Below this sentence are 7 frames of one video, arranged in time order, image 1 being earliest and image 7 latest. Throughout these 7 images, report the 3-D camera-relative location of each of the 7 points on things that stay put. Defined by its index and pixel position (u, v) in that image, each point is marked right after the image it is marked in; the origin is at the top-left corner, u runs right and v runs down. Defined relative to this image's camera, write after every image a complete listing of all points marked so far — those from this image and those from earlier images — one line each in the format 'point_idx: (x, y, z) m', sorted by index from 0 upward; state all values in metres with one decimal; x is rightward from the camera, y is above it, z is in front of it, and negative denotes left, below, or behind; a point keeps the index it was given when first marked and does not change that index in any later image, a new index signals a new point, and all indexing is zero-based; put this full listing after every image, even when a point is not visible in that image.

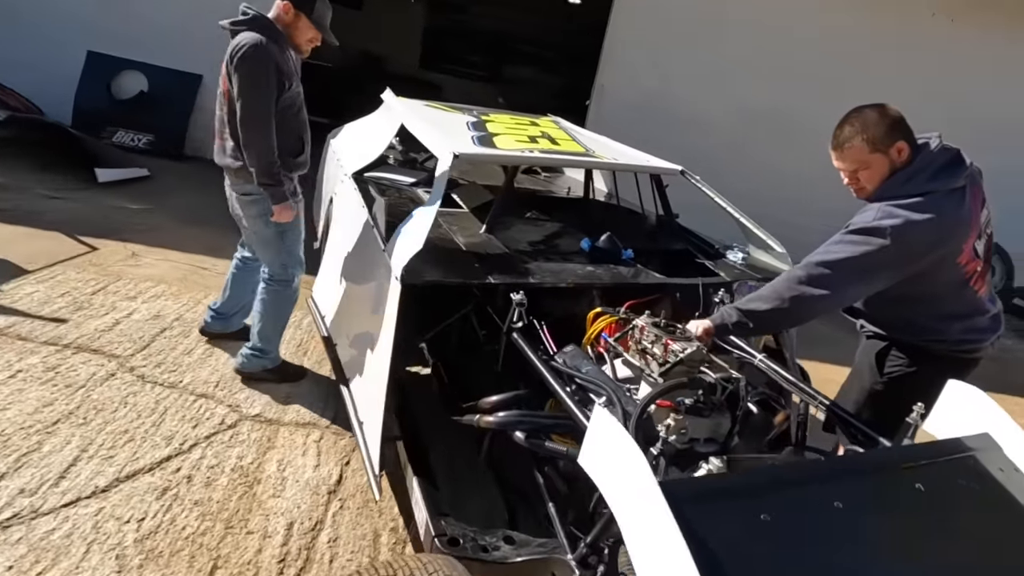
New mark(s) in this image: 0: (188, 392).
0: (-1.7, -0.6, +2.9) m
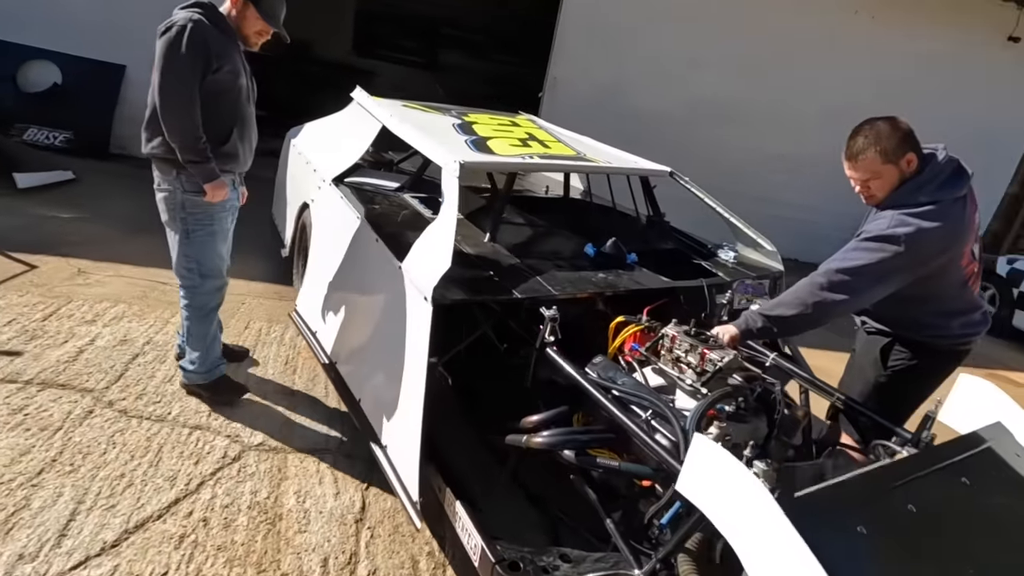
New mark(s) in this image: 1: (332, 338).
0: (-1.7, -0.7, +2.7) m
1: (-1.0, -0.3, +3.0) m
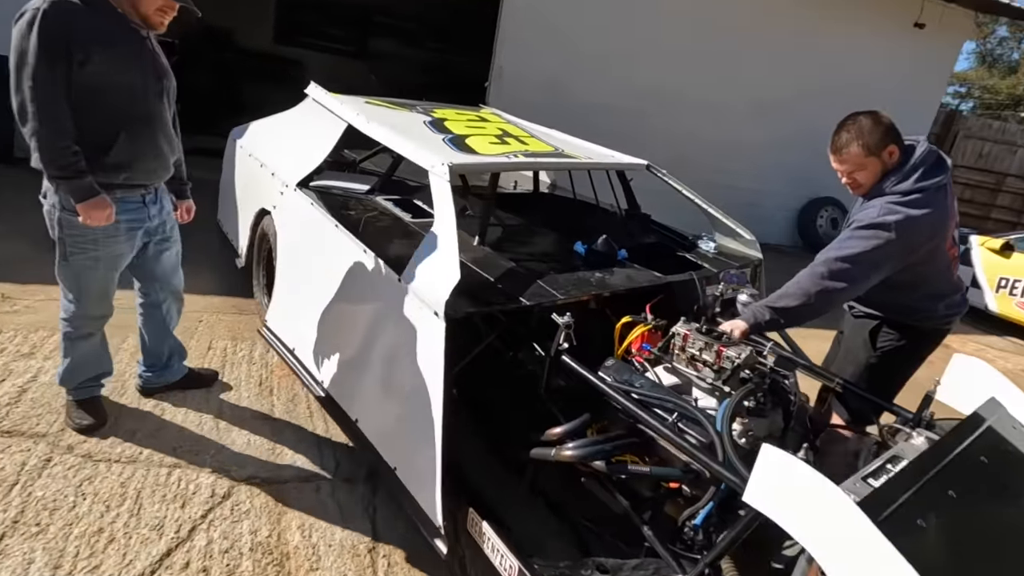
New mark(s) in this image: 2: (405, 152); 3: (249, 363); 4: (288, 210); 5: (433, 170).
0: (-1.6, -0.8, +2.5) m
1: (-1.0, -0.4, +2.8) m
2: (-0.6, +0.7, +2.9) m
3: (-1.6, -0.5, +3.4) m
4: (-1.4, +0.5, +3.4) m
5: (-0.4, +0.6, +2.6) m
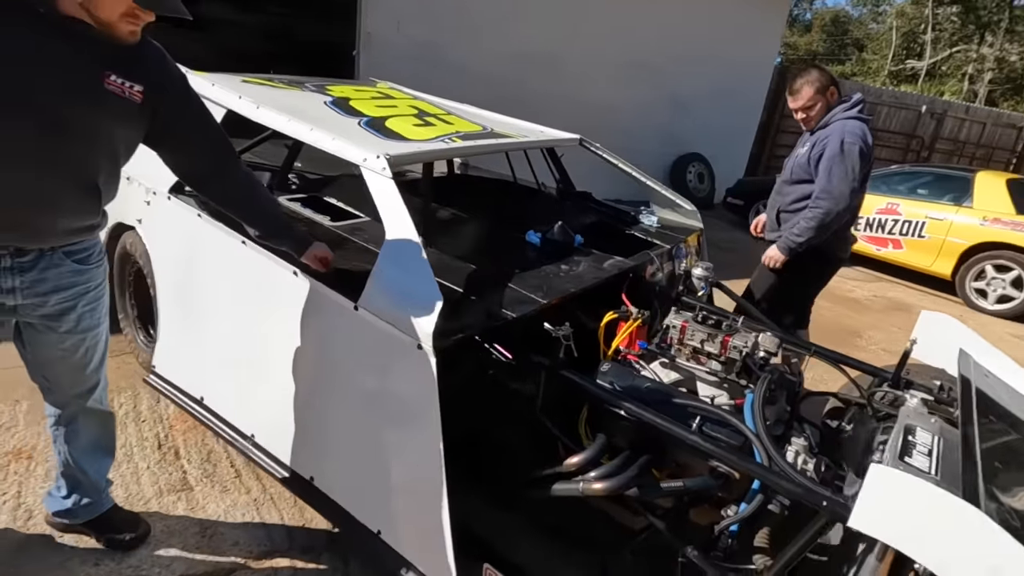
0: (-1.6, -1.0, +1.8) m
1: (-1.2, -0.5, +2.3) m
2: (-0.9, +0.6, +2.4) m
3: (-1.9, -0.7, +2.7) m
4: (-1.7, +0.3, +2.6) m
5: (-0.6, +0.5, +2.2) m
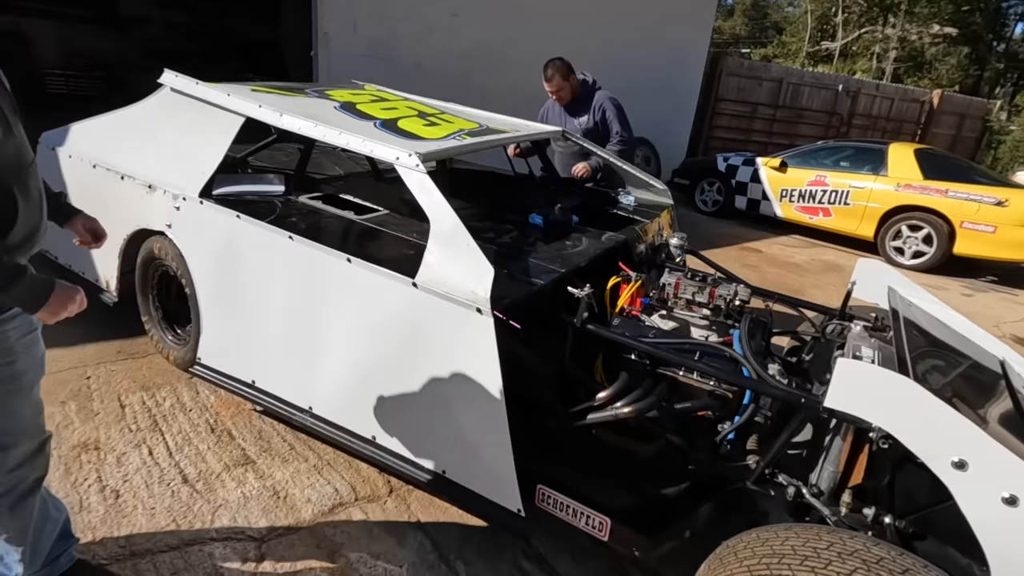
0: (-1.4, -1.0, +2.1) m
1: (-1.0, -0.4, +2.6) m
2: (-0.8, +0.7, +2.7) m
3: (-1.8, -0.7, +2.9) m
4: (-1.7, +0.3, +2.9) m
5: (-0.5, +0.6, +2.5) m
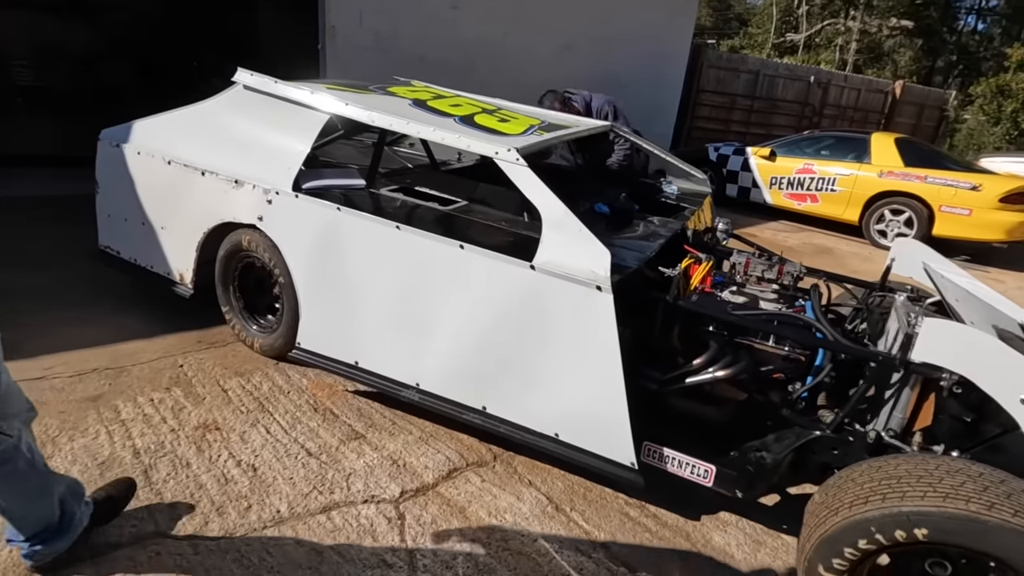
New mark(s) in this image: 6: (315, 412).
0: (-0.9, -1.0, +2.3) m
1: (-0.6, -0.4, +2.8) m
2: (-0.4, +0.8, +2.9) m
3: (-1.3, -0.6, +3.1) m
4: (-1.2, +0.4, +3.0) m
5: (-0.1, +0.7, +2.7) m
6: (-1.1, -0.7, +2.9) m
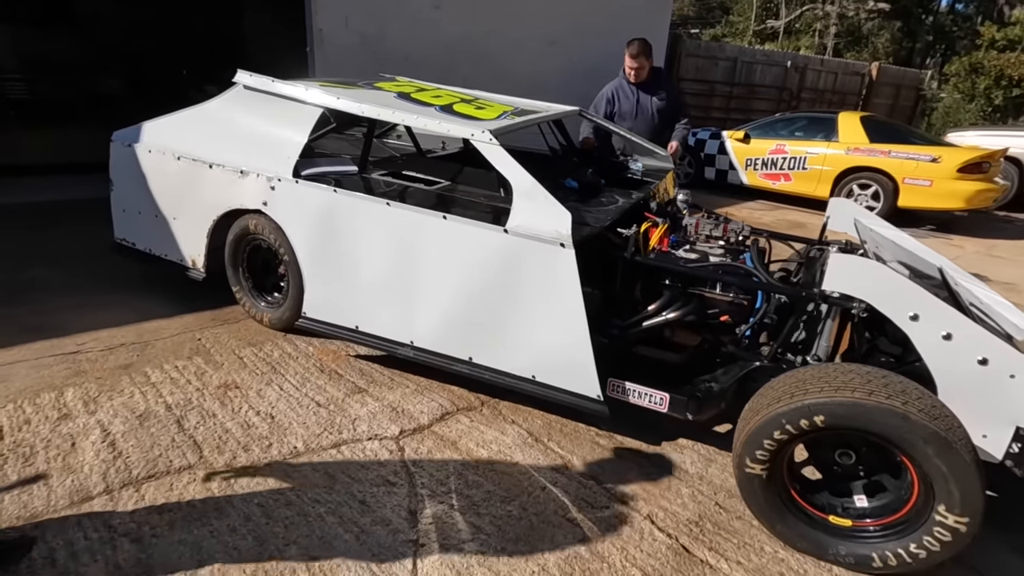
0: (-1.0, -0.8, +2.7) m
1: (-0.7, -0.2, +3.2) m
2: (-0.5, +1.0, +3.2) m
3: (-1.4, -0.4, +3.4) m
4: (-1.4, +0.5, +3.4) m
5: (-0.2, +0.9, +3.1) m
6: (-1.2, -0.5, +3.3) m
